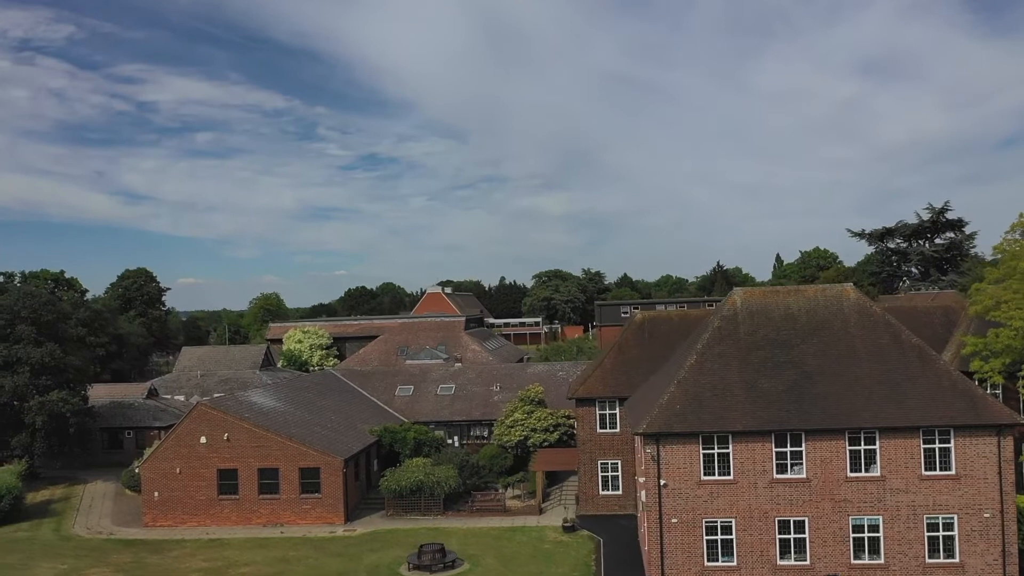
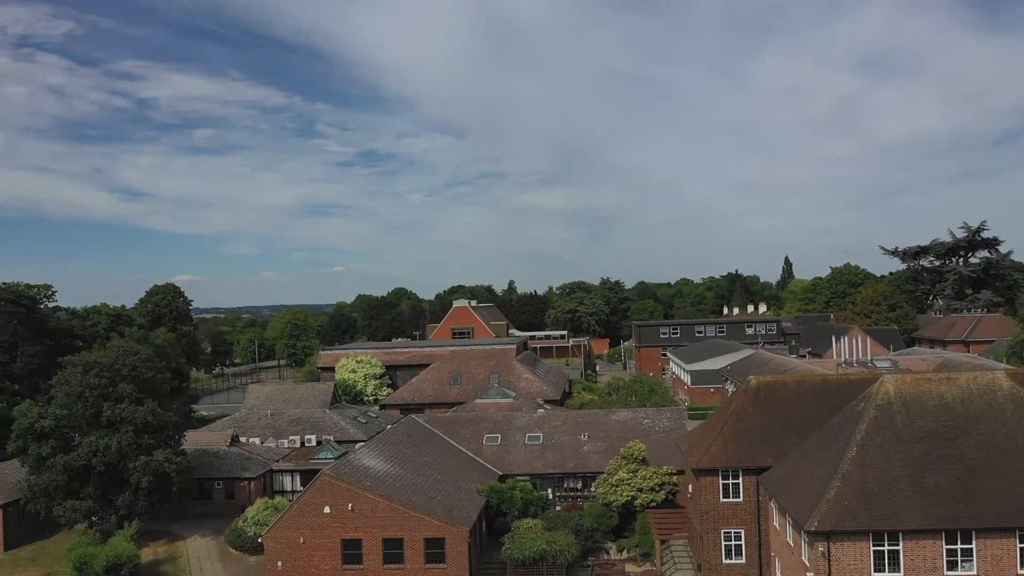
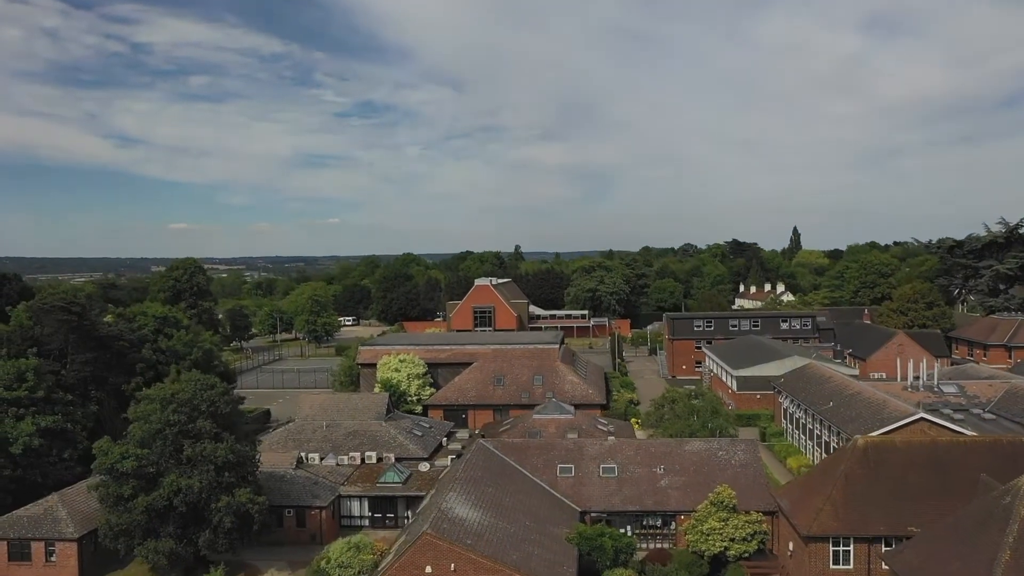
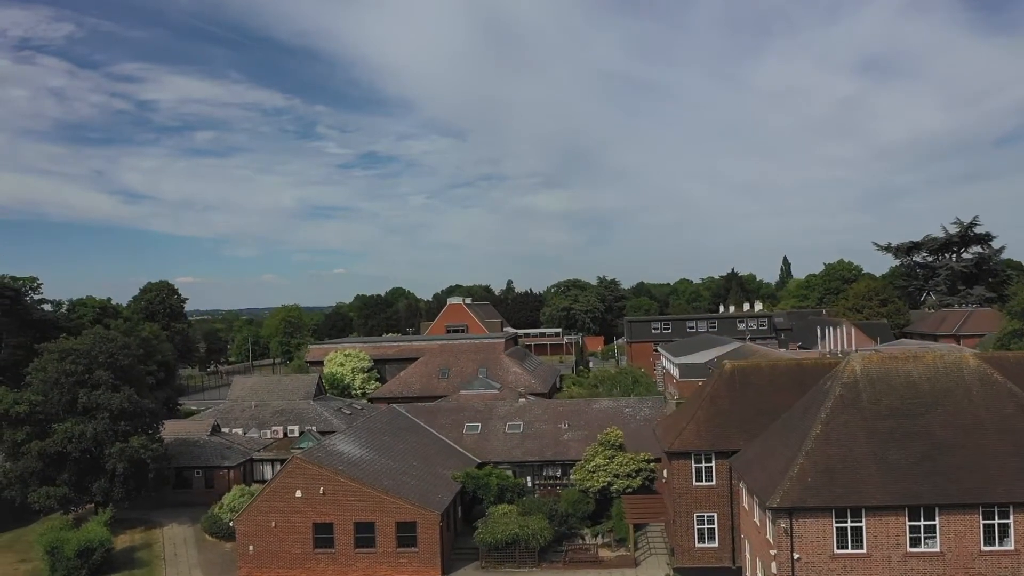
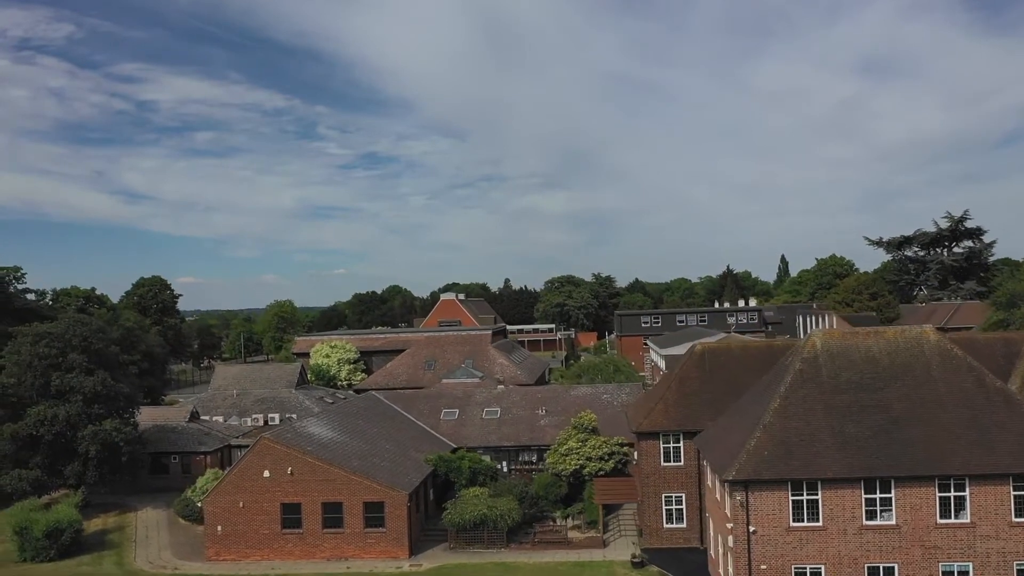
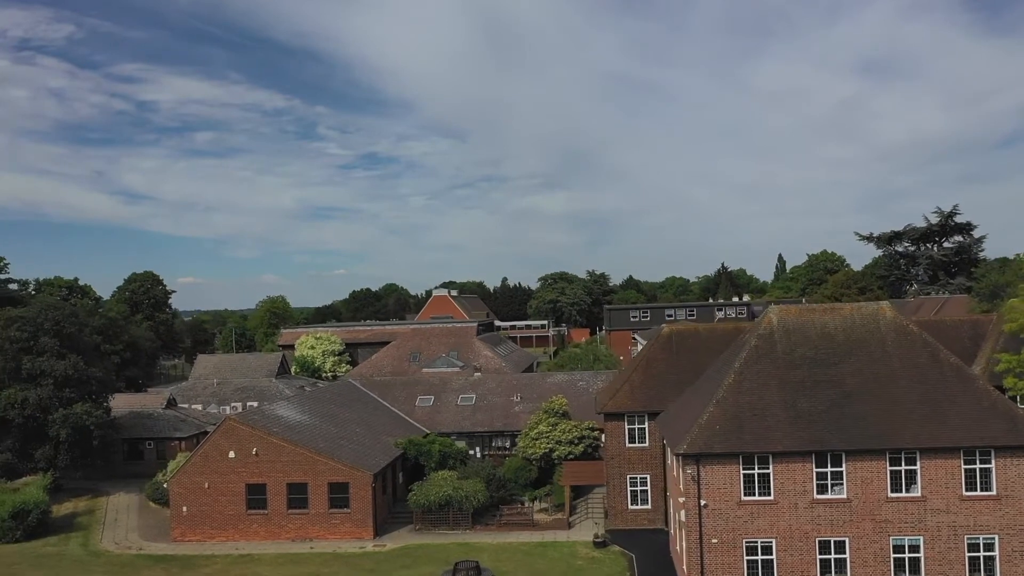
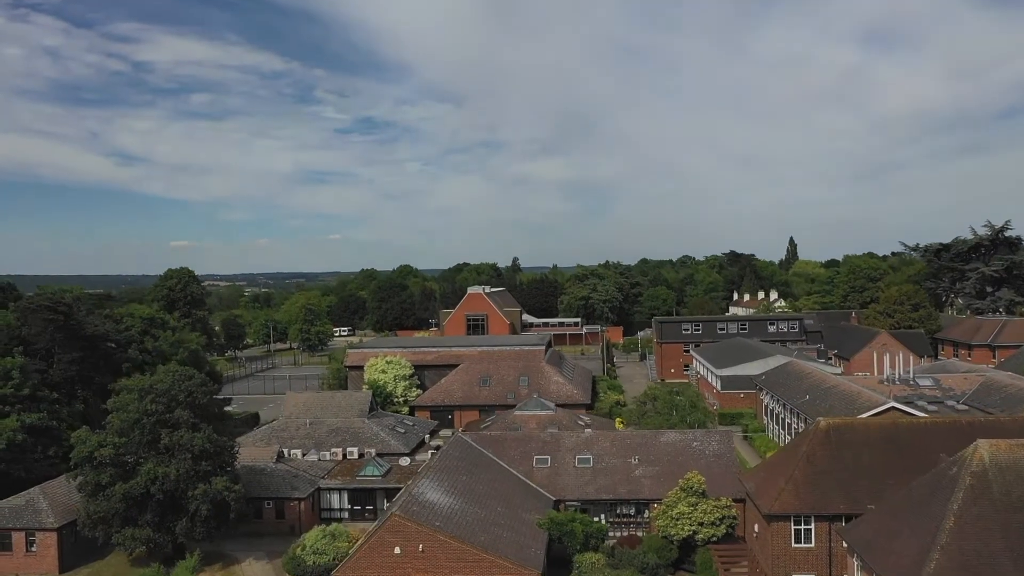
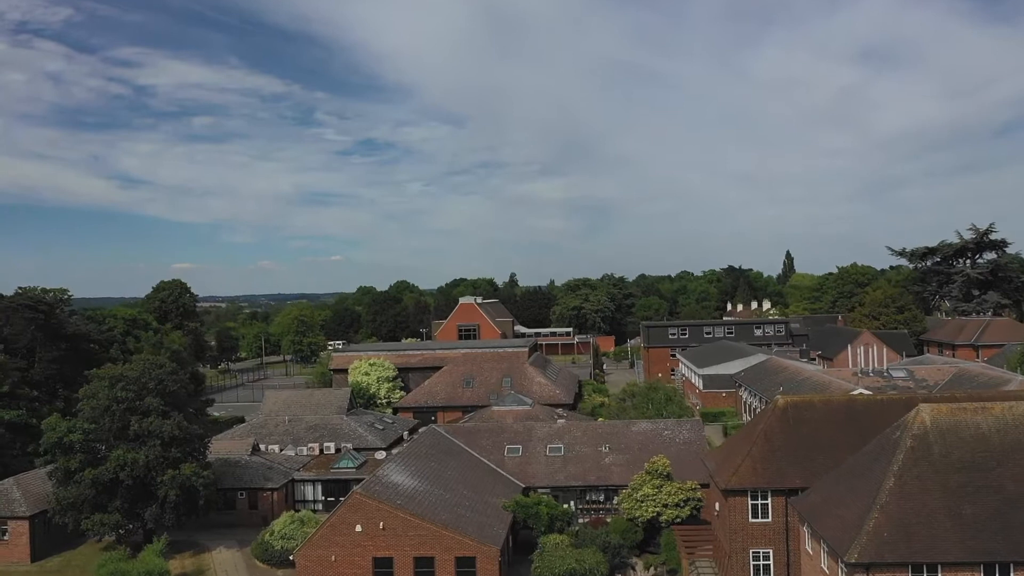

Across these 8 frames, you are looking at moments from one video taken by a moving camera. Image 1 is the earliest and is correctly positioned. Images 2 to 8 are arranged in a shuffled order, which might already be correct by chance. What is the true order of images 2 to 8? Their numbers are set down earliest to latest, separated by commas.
6, 5, 4, 2, 8, 7, 3
